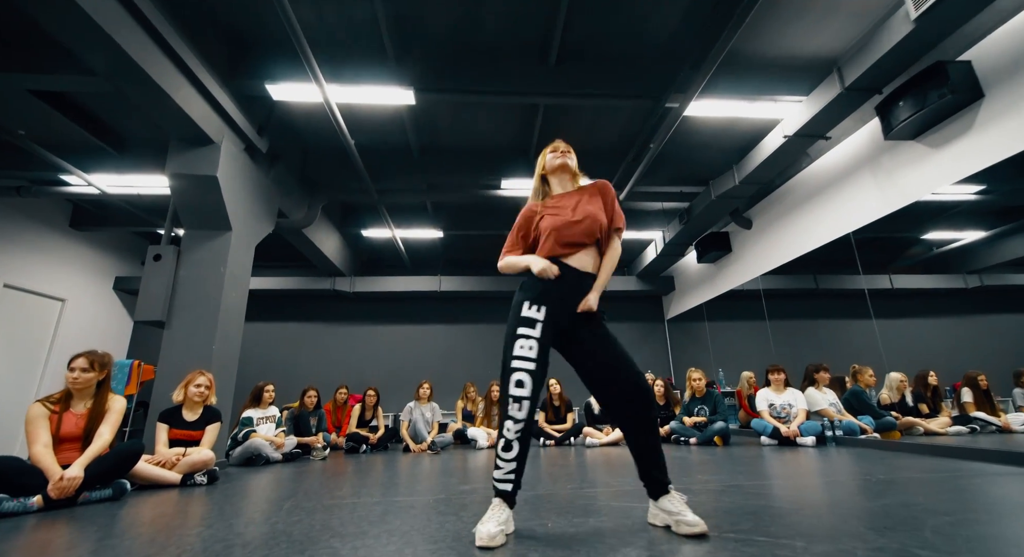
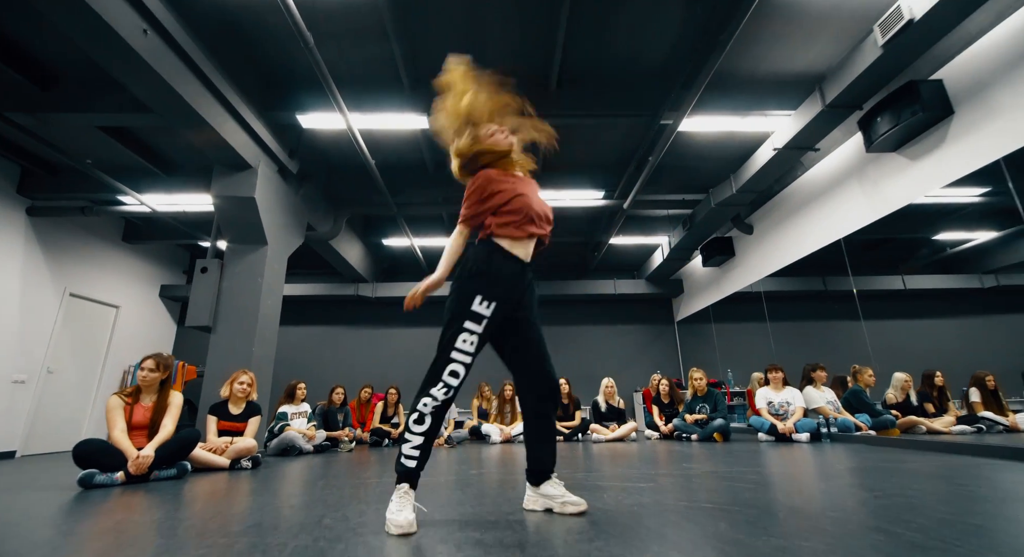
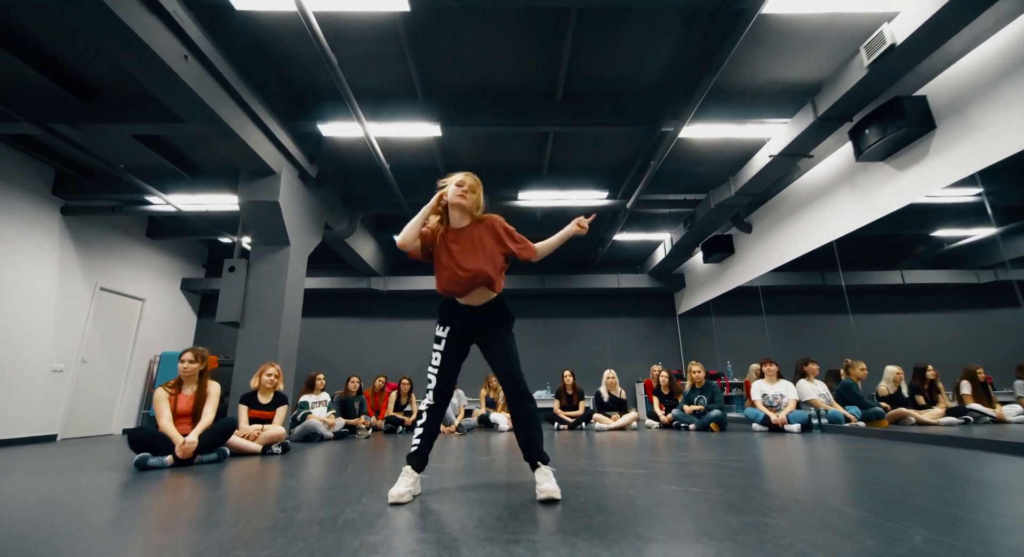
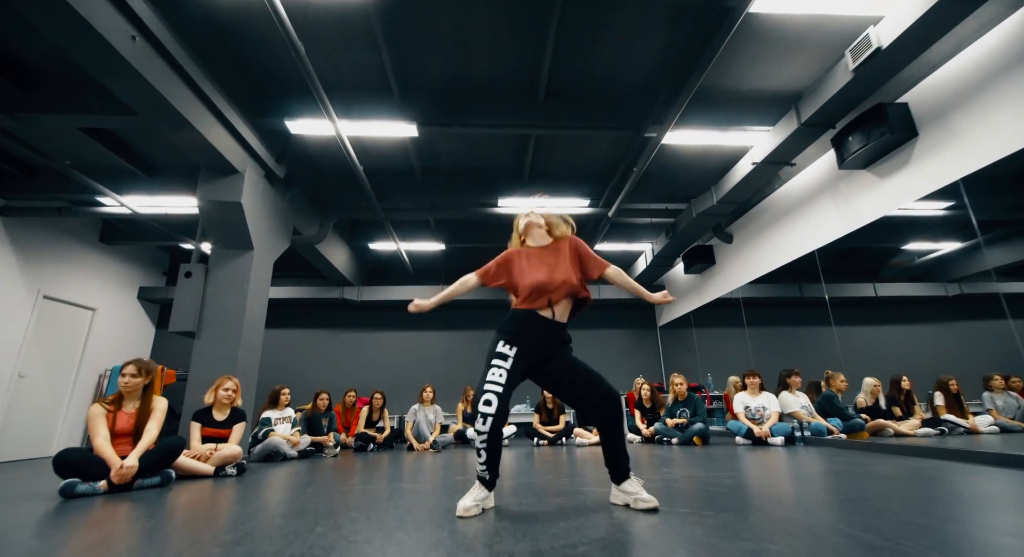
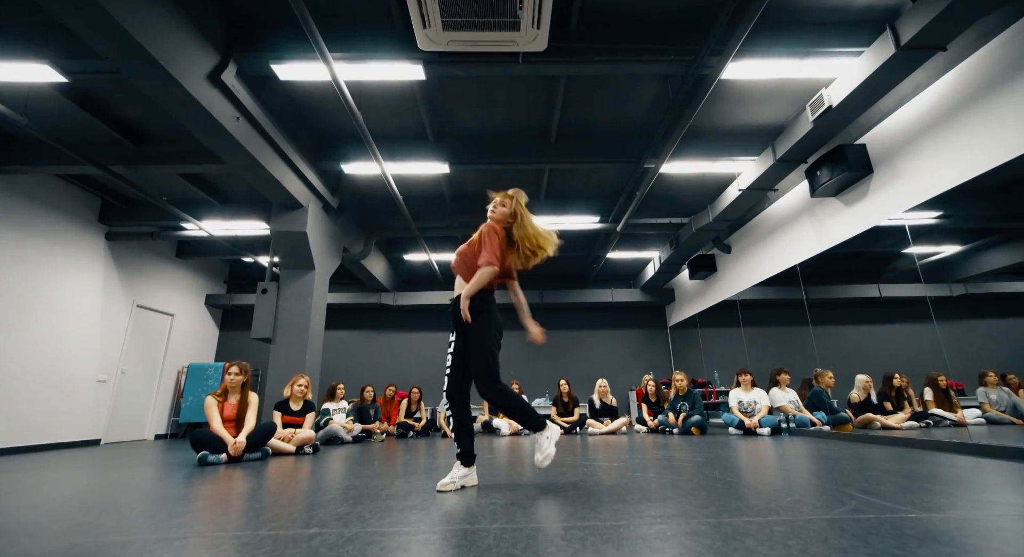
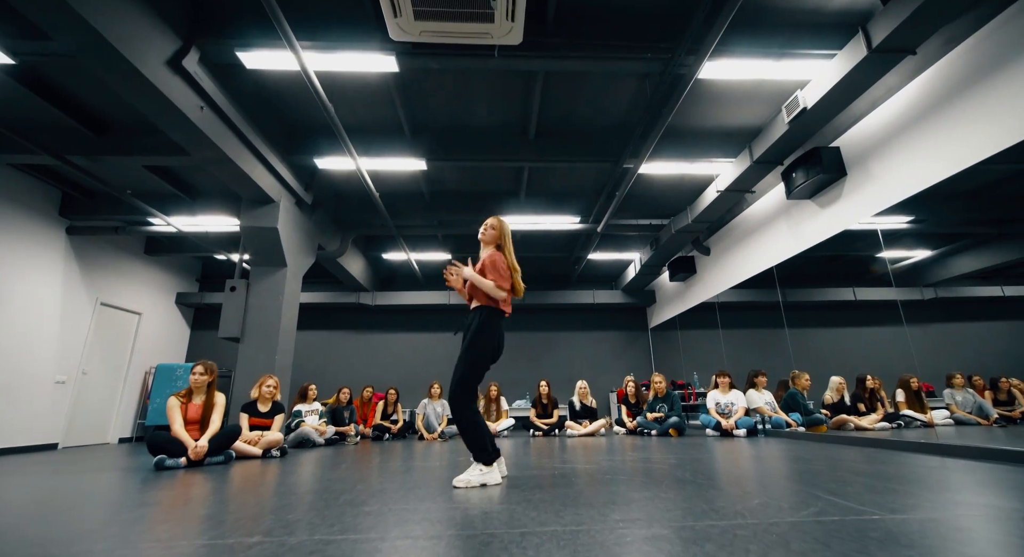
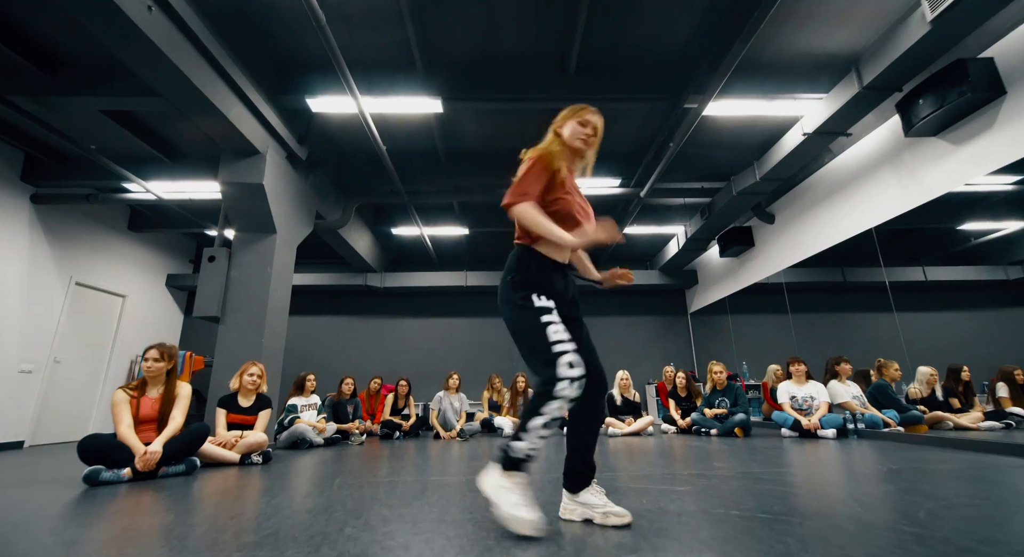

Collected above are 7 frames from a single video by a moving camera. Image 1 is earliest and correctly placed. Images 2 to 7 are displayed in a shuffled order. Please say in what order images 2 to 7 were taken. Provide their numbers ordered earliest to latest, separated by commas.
4, 6, 3, 7, 2, 5
